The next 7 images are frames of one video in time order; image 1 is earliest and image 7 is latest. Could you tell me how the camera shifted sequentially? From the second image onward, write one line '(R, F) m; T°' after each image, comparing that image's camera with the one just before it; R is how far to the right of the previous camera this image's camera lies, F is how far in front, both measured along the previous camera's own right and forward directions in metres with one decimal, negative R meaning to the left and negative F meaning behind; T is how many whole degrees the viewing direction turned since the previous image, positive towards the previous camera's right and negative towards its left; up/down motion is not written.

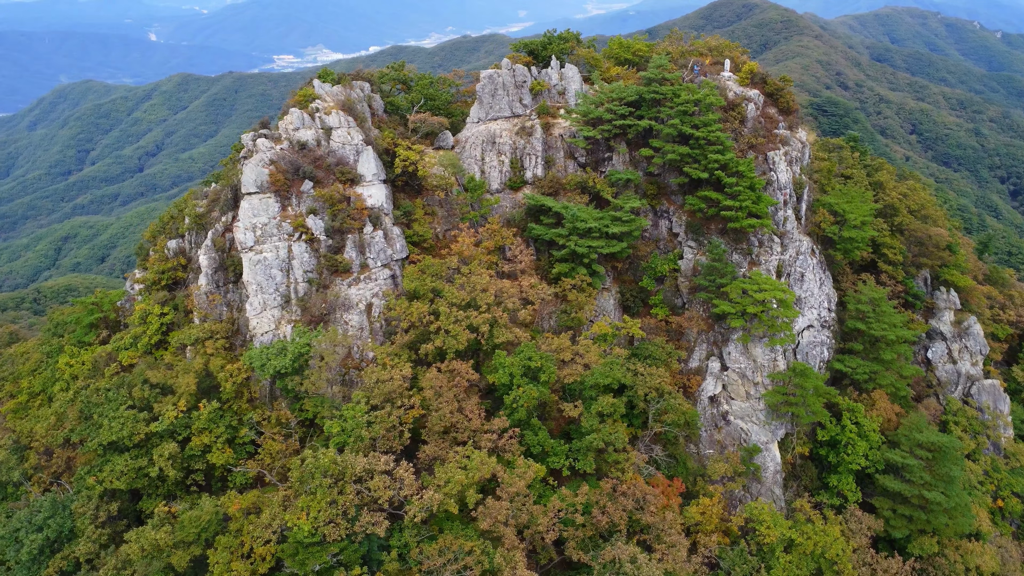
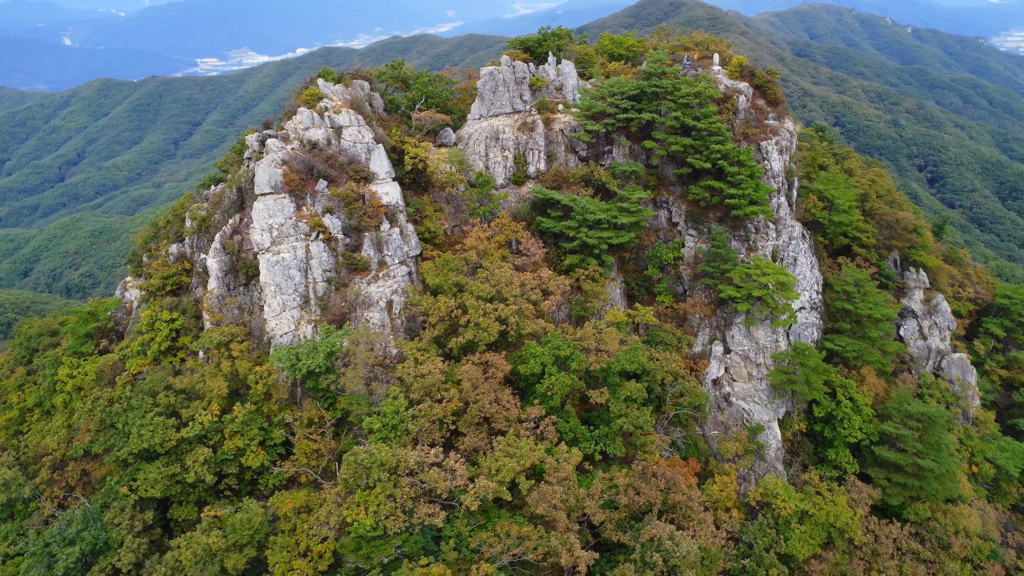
(-2.3, -0.3) m; +5°
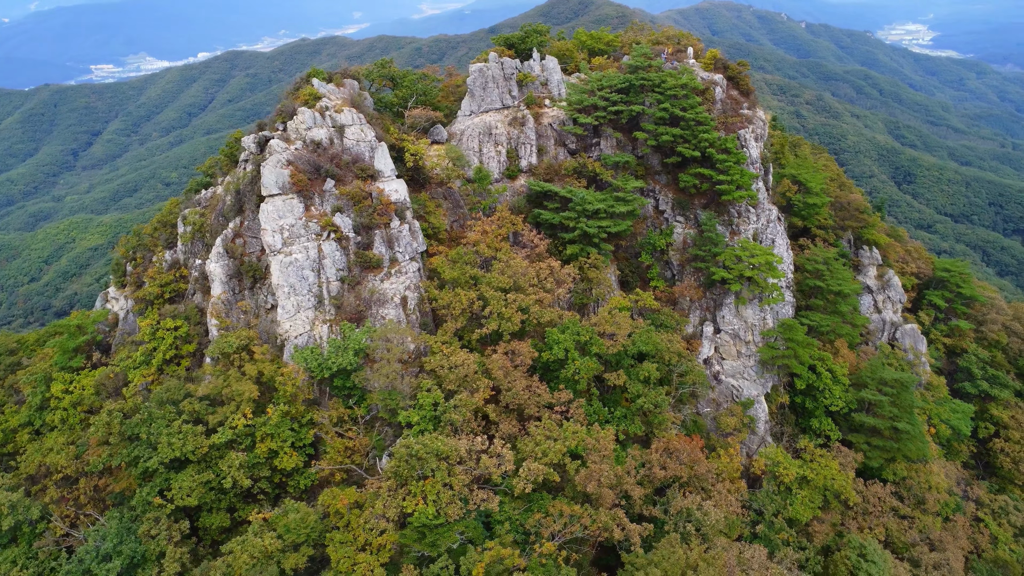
(-2.6, -0.3) m; +6°
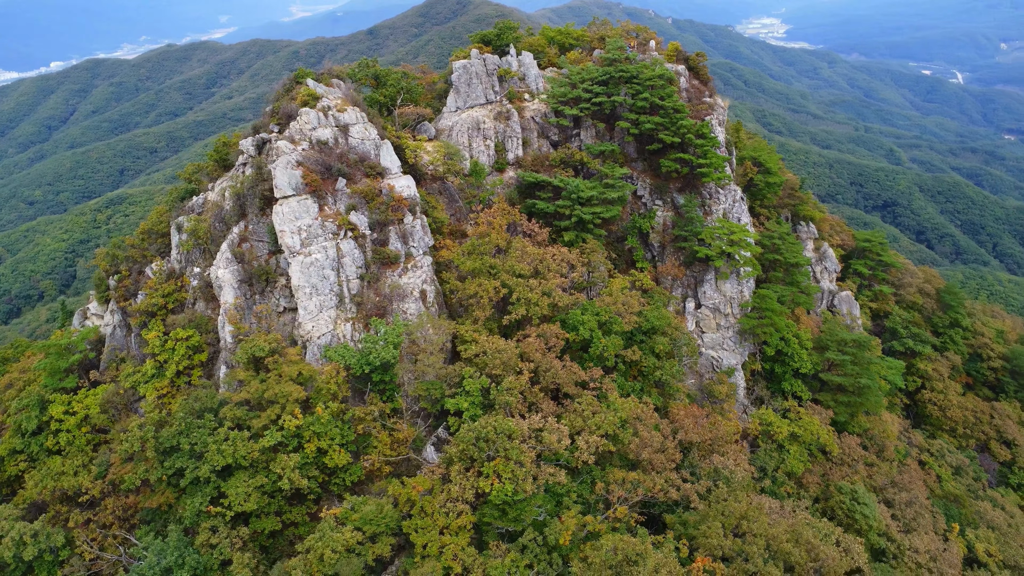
(-3.6, -0.5) m; +8°
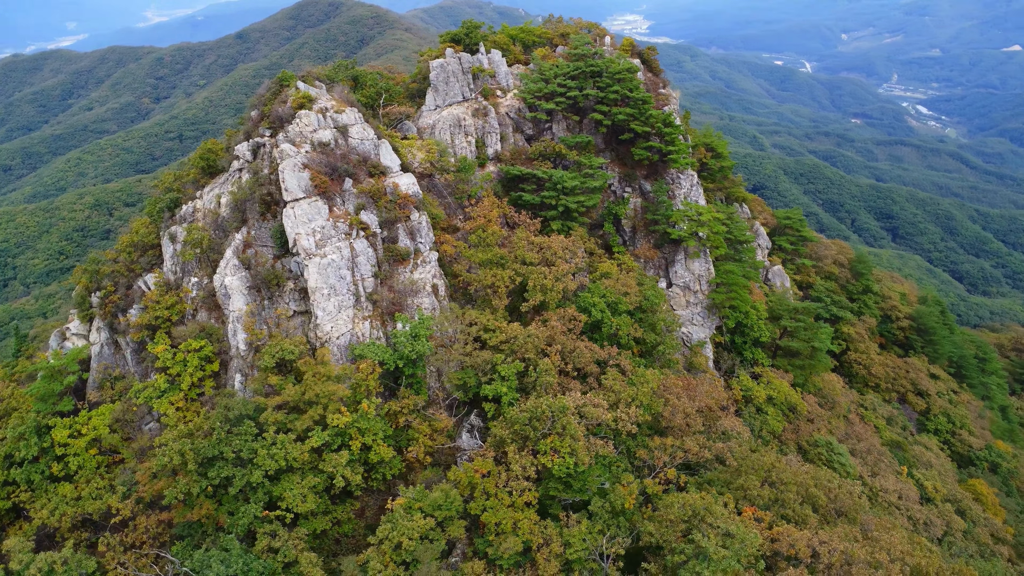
(-3.5, -0.6) m; +8°
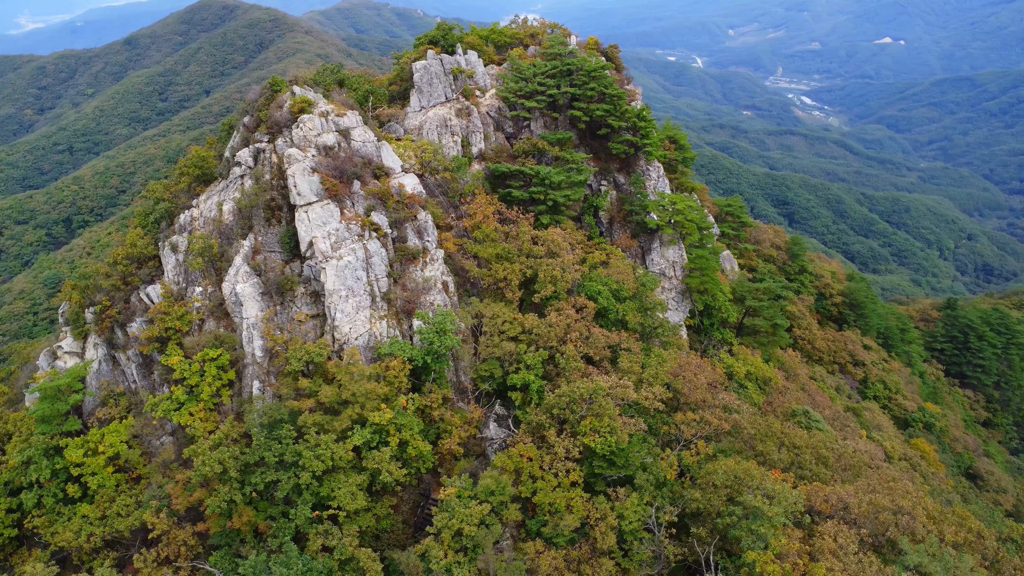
(-2.9, -0.6) m; +6°
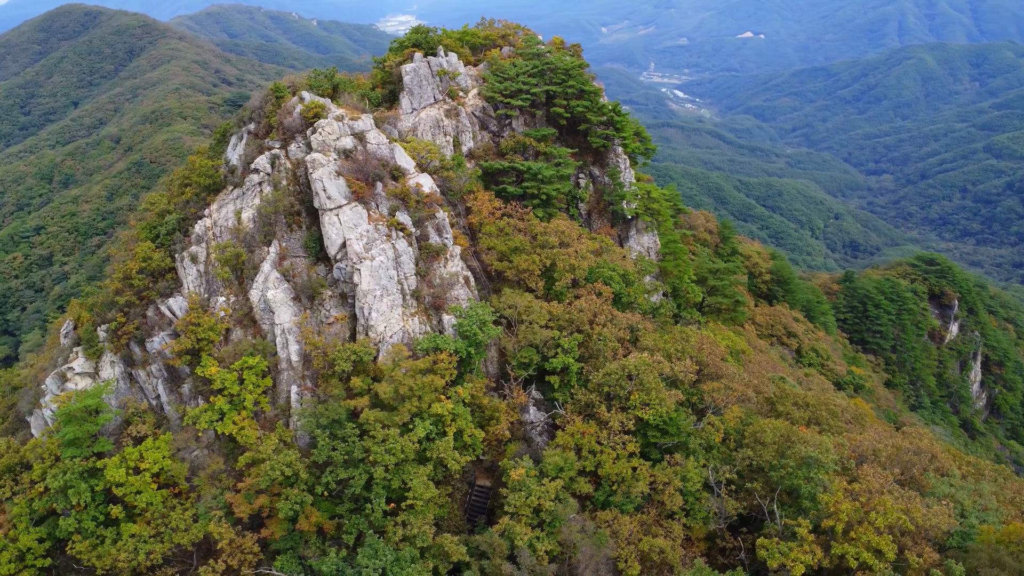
(-3.8, -0.7) m; +8°
